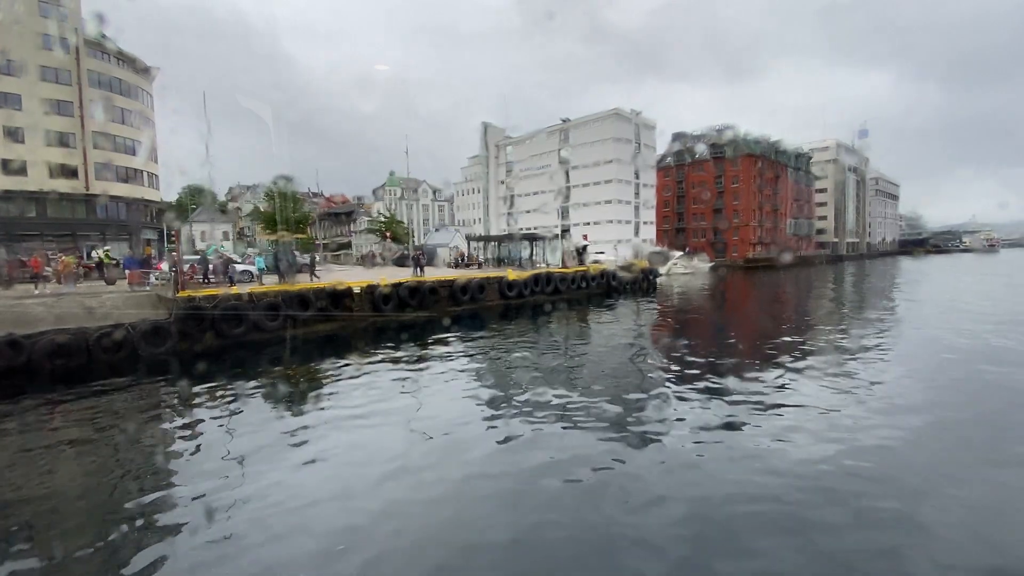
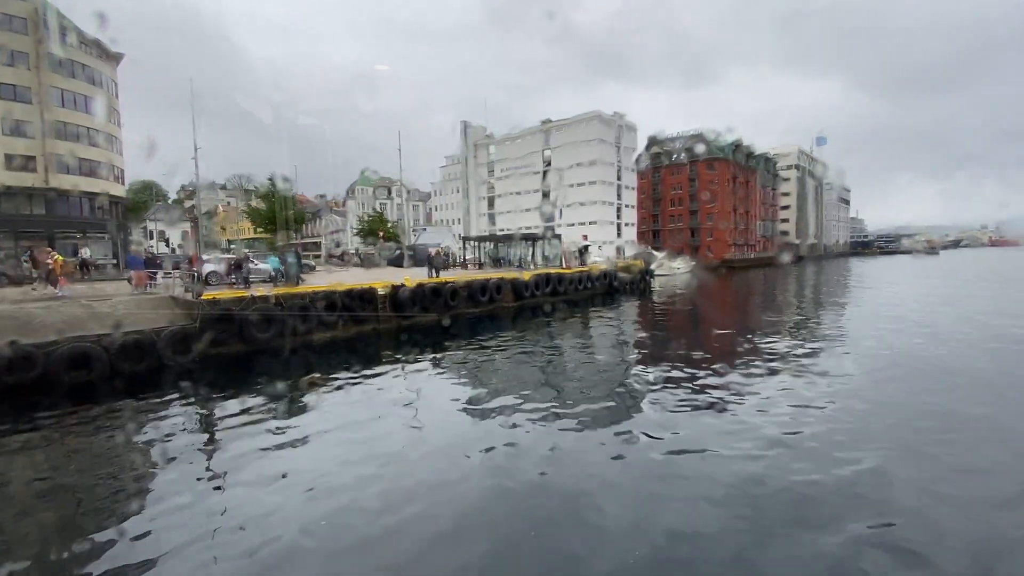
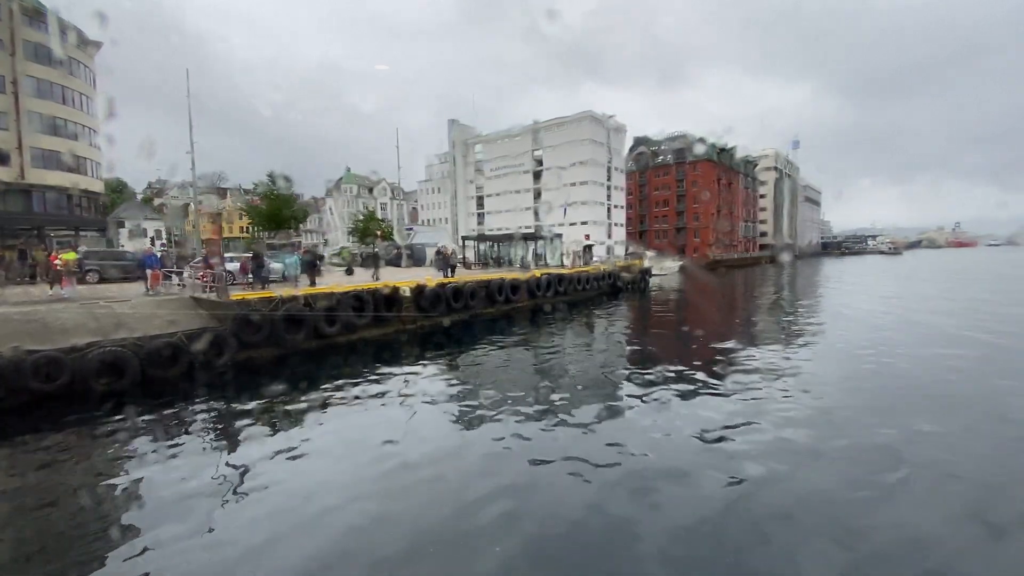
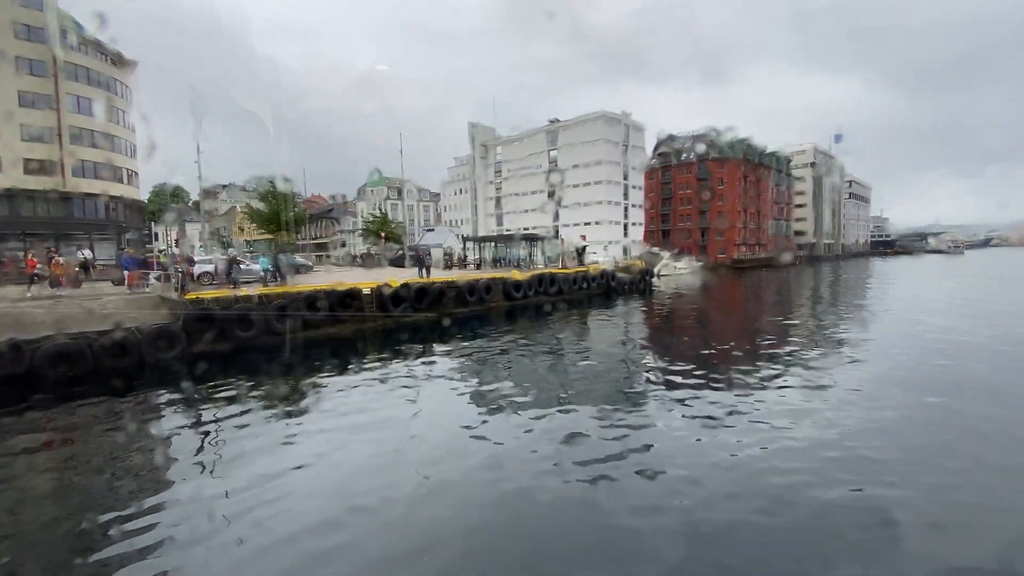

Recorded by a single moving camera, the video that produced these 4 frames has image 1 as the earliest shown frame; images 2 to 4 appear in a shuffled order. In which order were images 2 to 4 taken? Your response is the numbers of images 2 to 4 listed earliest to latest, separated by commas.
4, 2, 3
